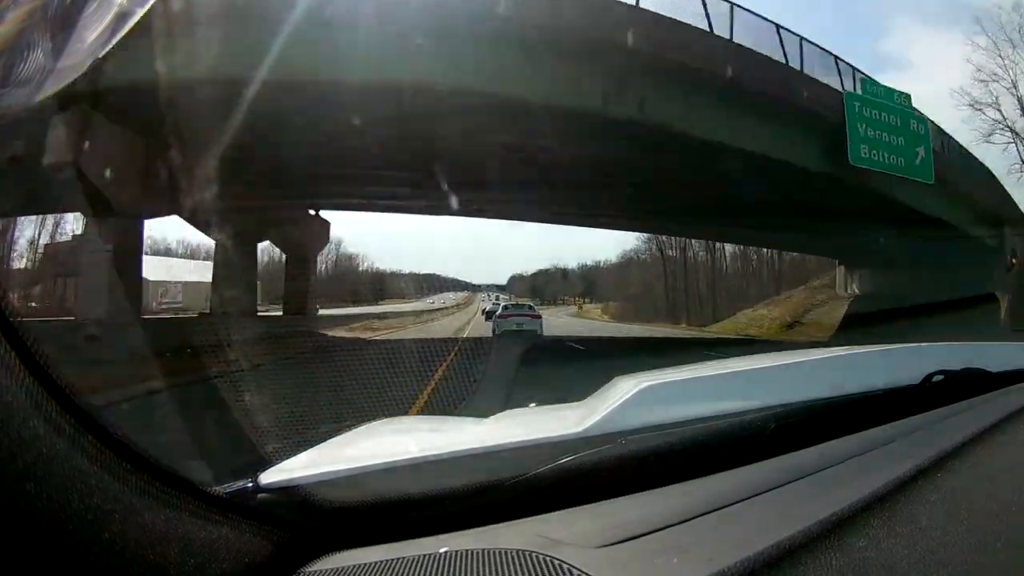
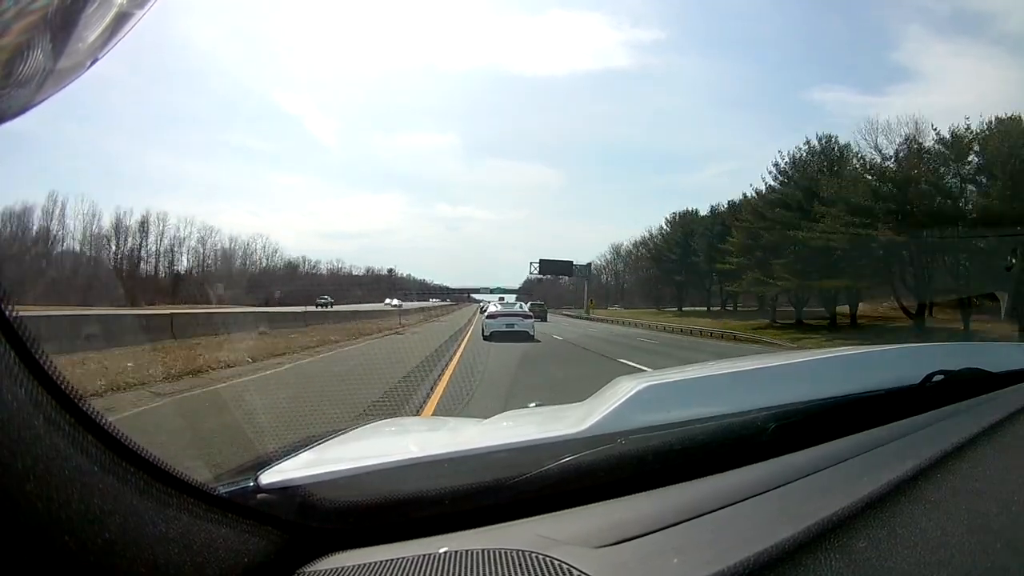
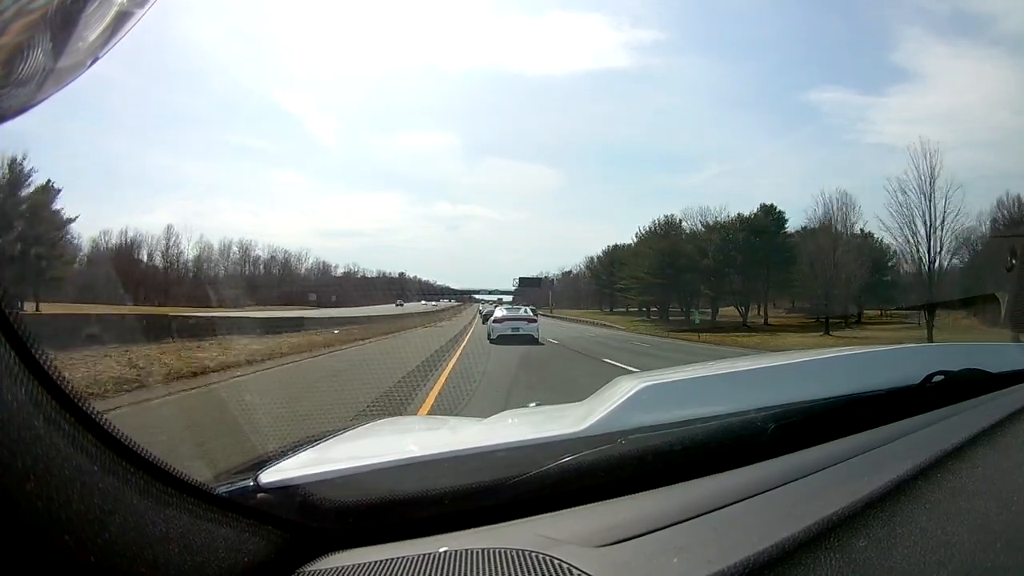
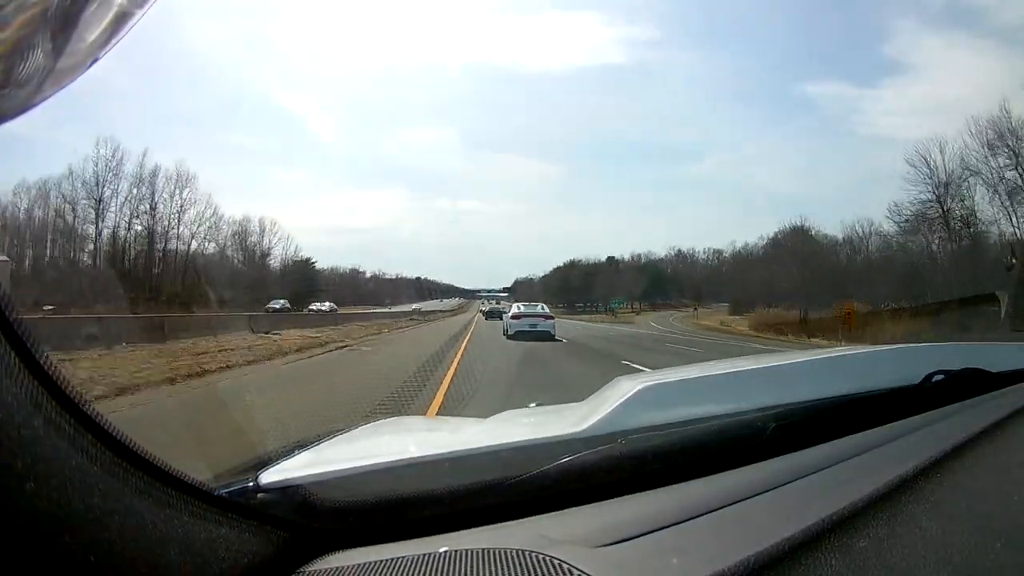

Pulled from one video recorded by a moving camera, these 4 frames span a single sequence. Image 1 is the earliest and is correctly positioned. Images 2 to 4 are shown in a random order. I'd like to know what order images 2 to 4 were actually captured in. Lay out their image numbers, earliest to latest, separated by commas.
4, 3, 2
